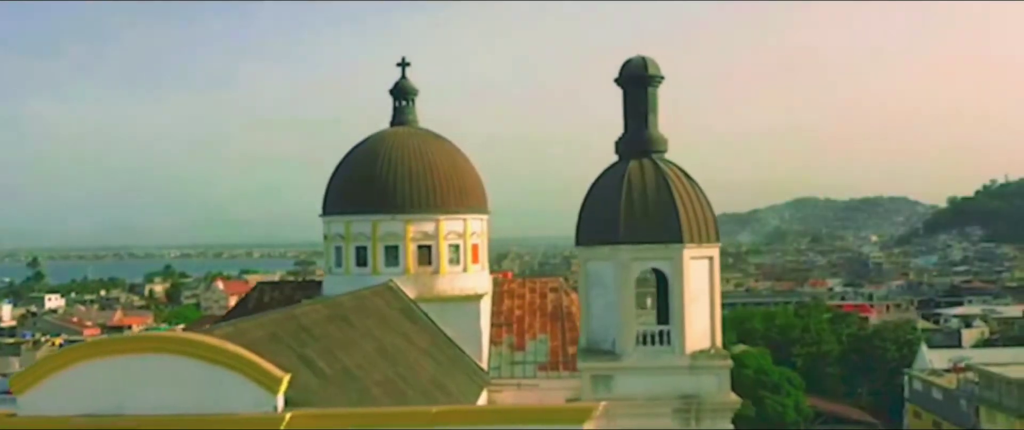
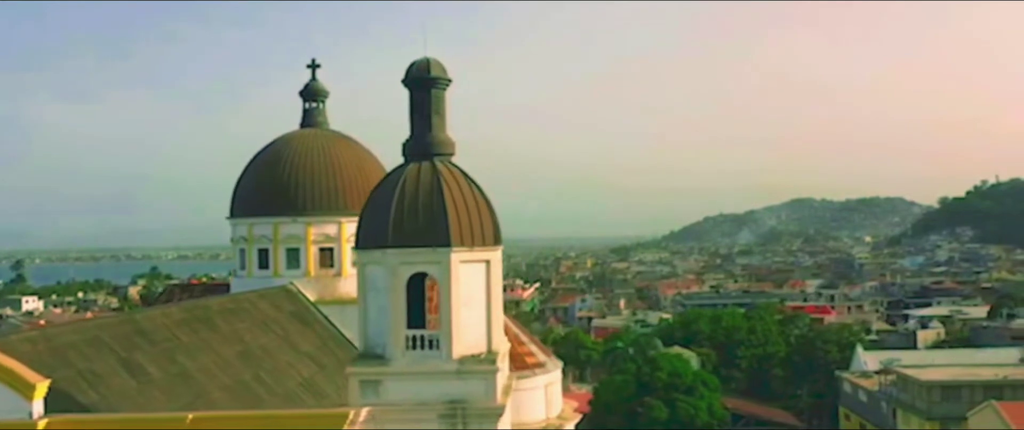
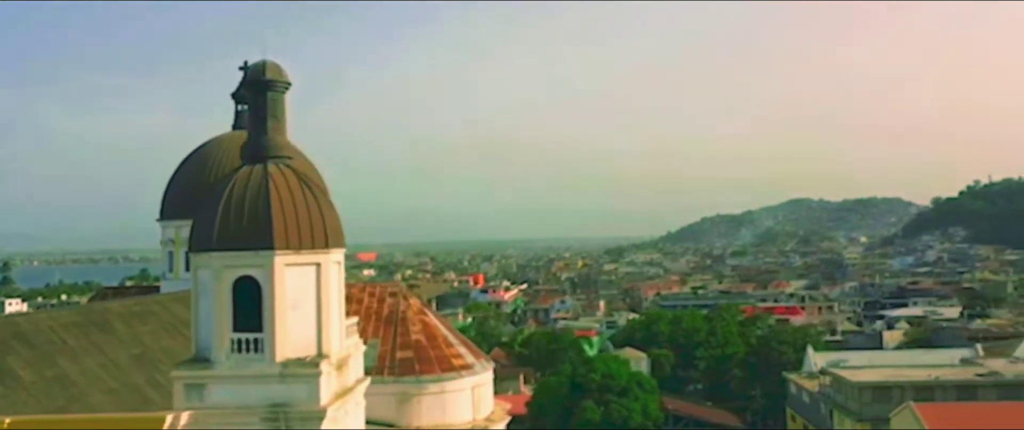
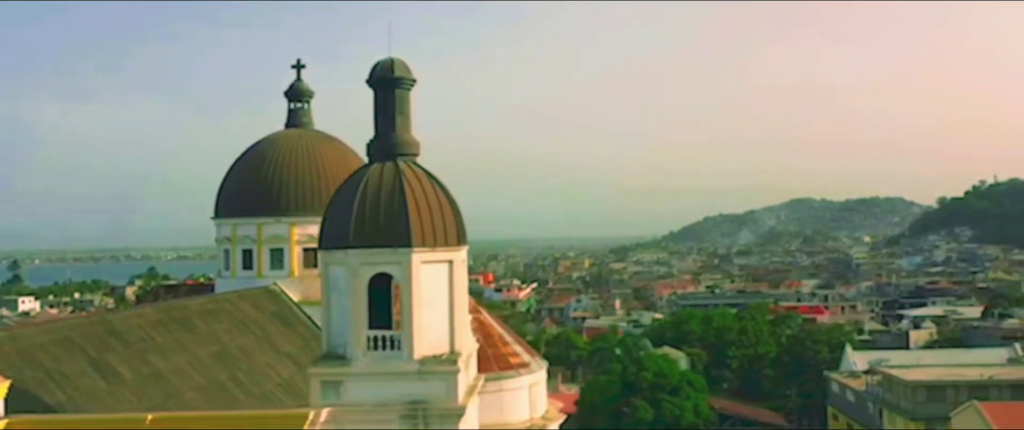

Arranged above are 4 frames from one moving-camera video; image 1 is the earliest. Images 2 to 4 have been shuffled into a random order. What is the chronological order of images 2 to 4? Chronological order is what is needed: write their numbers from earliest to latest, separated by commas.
2, 4, 3
